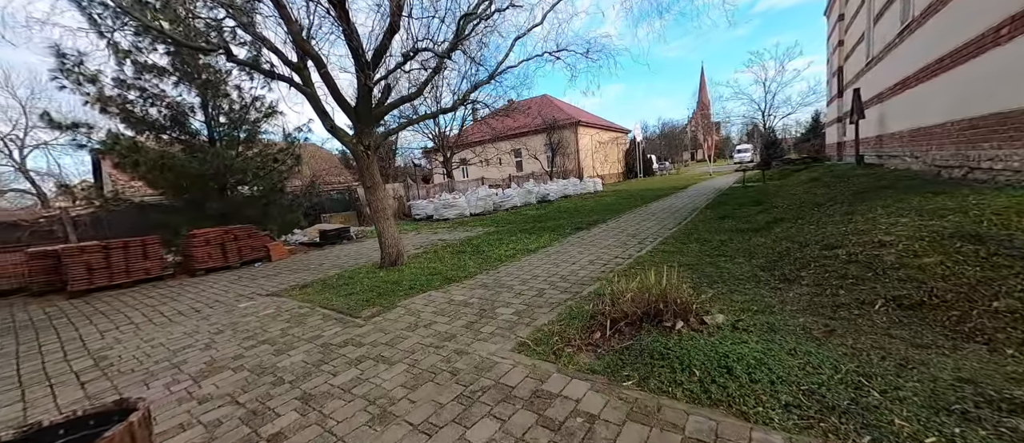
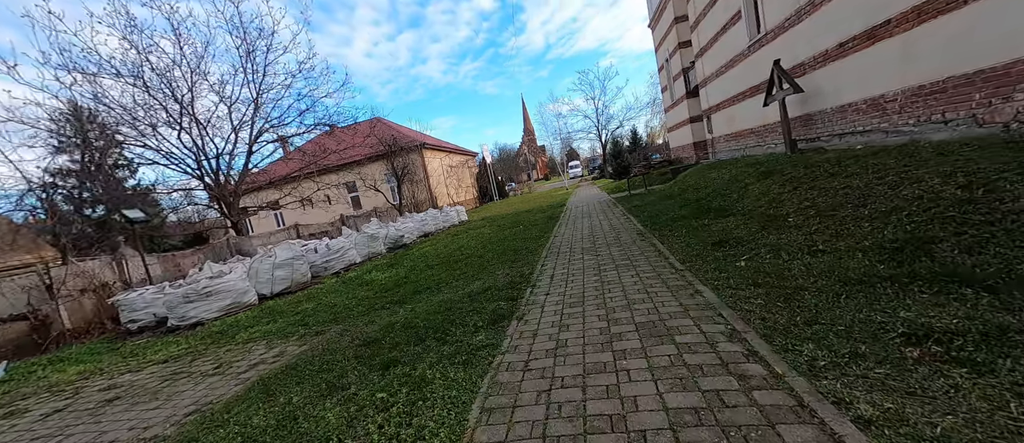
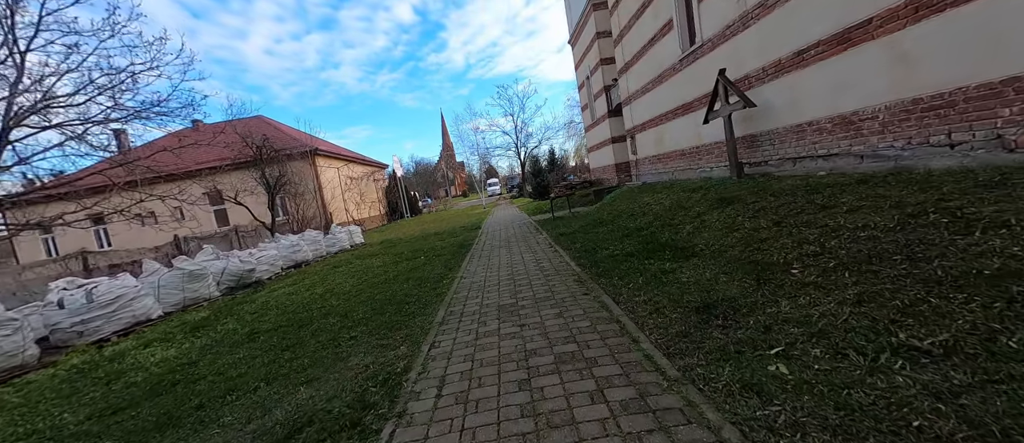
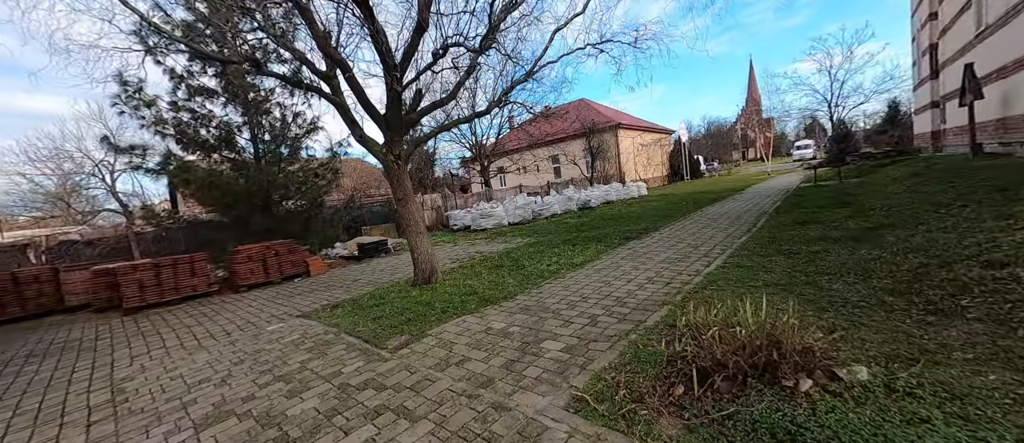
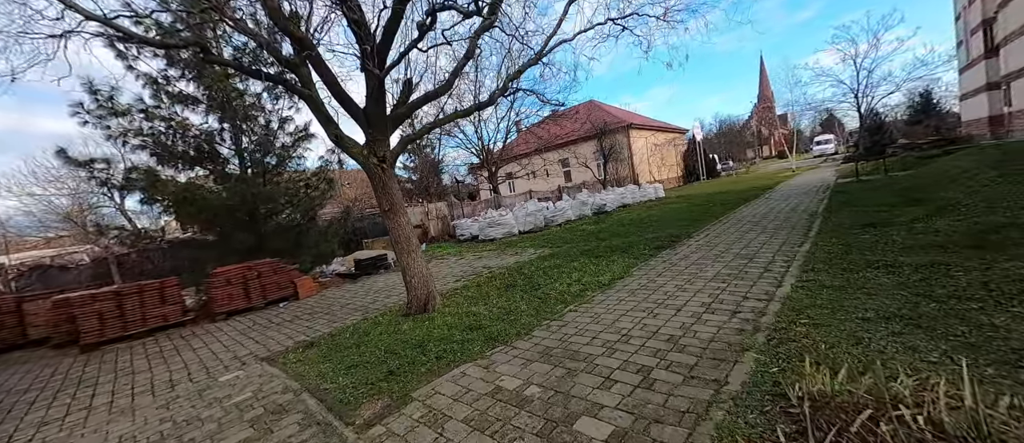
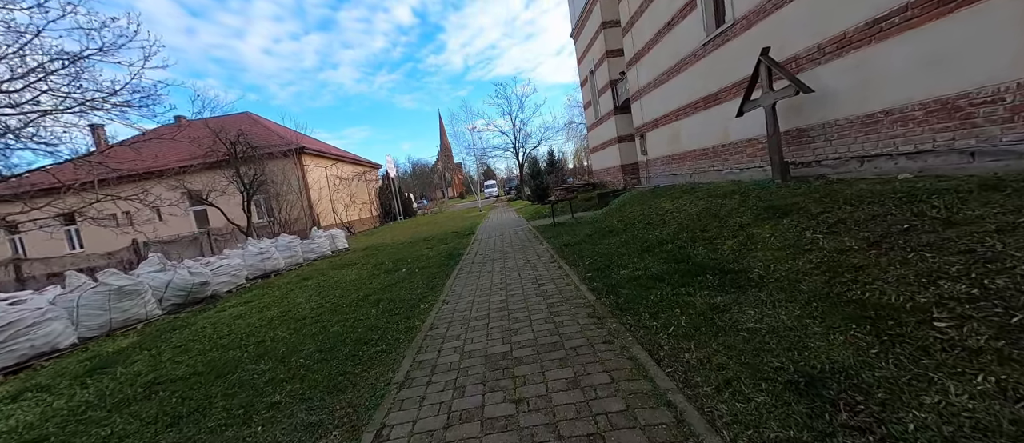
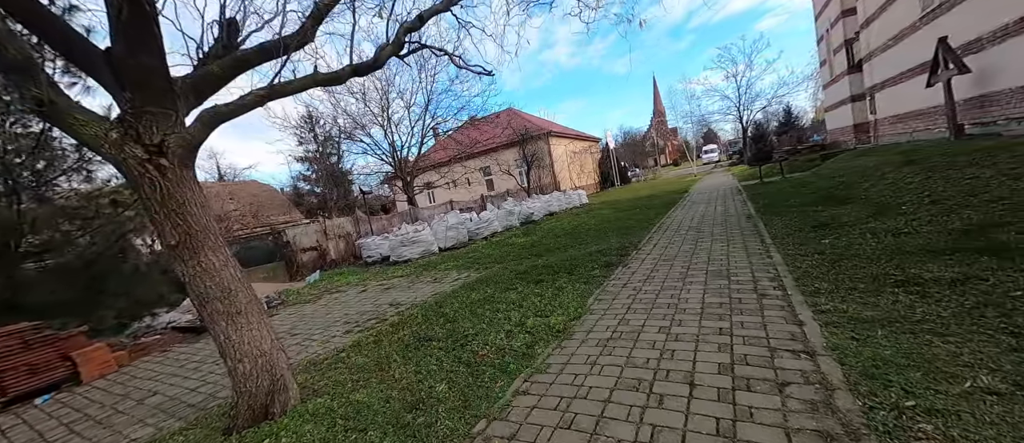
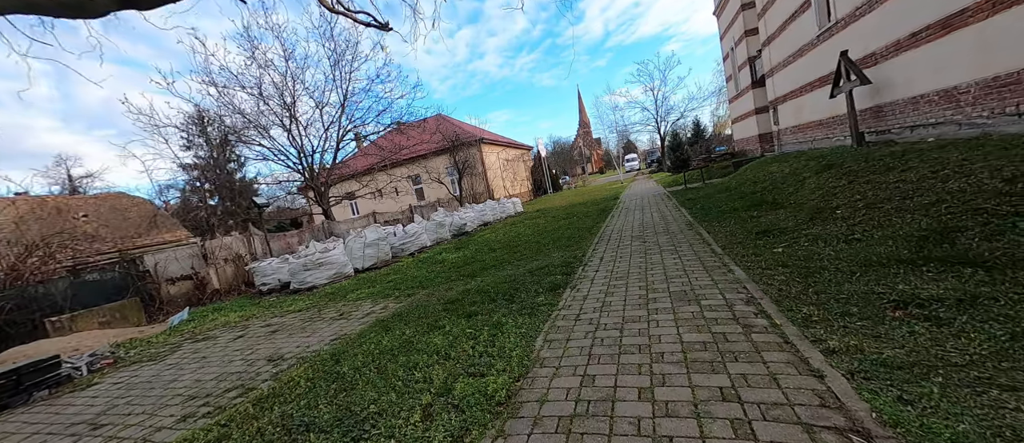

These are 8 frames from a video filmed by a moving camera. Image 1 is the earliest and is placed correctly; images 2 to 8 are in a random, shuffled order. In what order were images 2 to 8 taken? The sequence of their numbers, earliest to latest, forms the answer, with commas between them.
4, 5, 7, 8, 2, 3, 6
